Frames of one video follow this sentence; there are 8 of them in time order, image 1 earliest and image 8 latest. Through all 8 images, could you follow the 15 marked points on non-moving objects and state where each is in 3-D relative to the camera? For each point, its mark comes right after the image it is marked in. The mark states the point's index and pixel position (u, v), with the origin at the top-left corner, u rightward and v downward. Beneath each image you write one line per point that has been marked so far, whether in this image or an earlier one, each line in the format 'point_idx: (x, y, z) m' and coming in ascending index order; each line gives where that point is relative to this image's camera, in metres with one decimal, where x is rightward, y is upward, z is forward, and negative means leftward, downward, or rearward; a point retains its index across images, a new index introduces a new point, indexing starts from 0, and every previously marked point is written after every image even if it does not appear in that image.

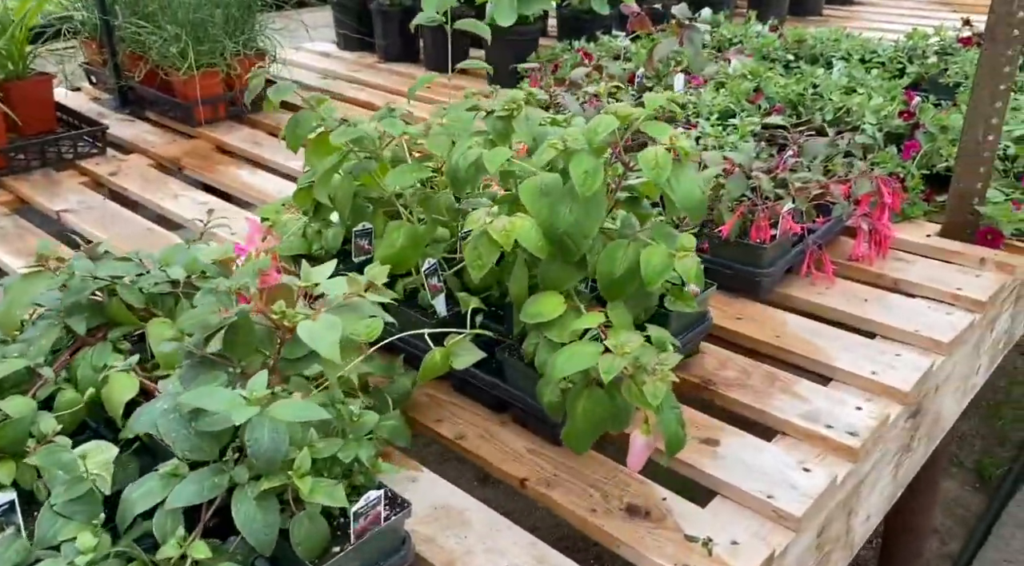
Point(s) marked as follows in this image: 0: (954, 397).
0: (+1.0, -0.2, +2.0) m
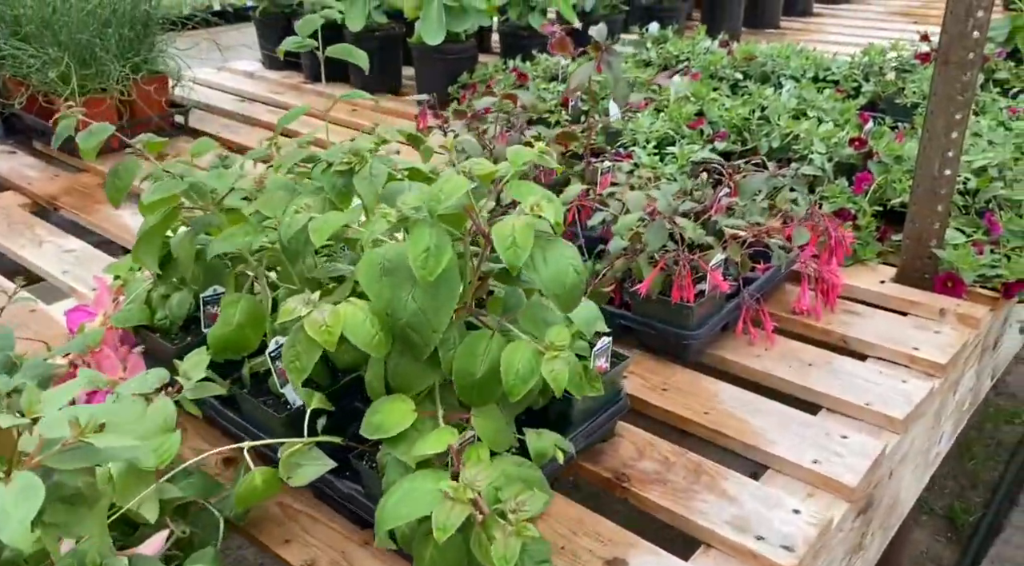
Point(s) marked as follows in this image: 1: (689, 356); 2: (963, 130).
0: (+0.8, -0.4, +1.7) m
1: (+0.4, -0.1, +1.8) m
2: (+1.0, +0.3, +2.0) m
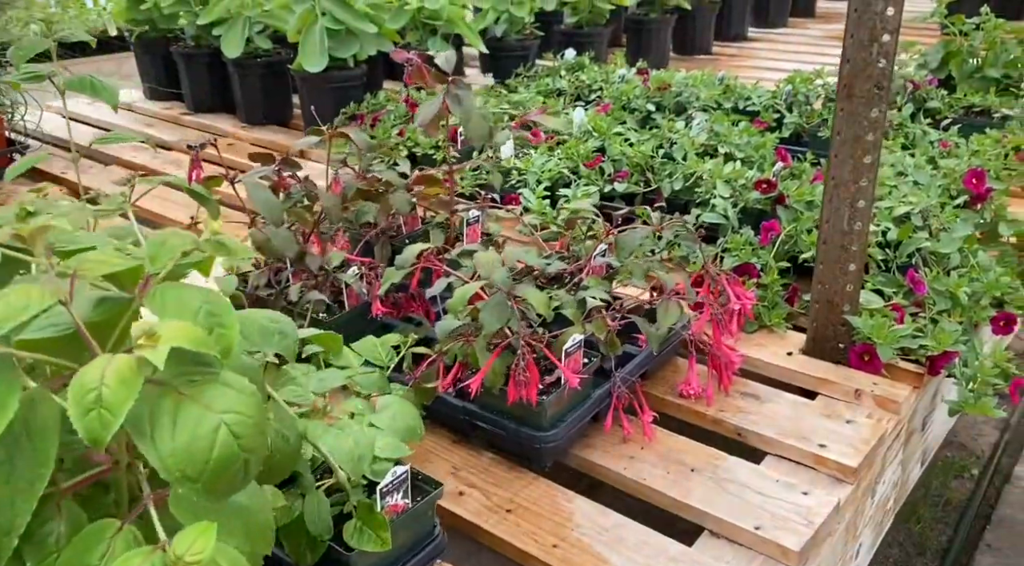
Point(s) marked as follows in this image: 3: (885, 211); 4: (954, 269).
0: (+0.5, -0.5, +1.4) m
1: (+0.1, -0.3, +1.5) m
2: (+0.7, +0.2, +1.7) m
3: (+0.8, +0.2, +2.0) m
4: (+0.9, 0.0, +1.9) m
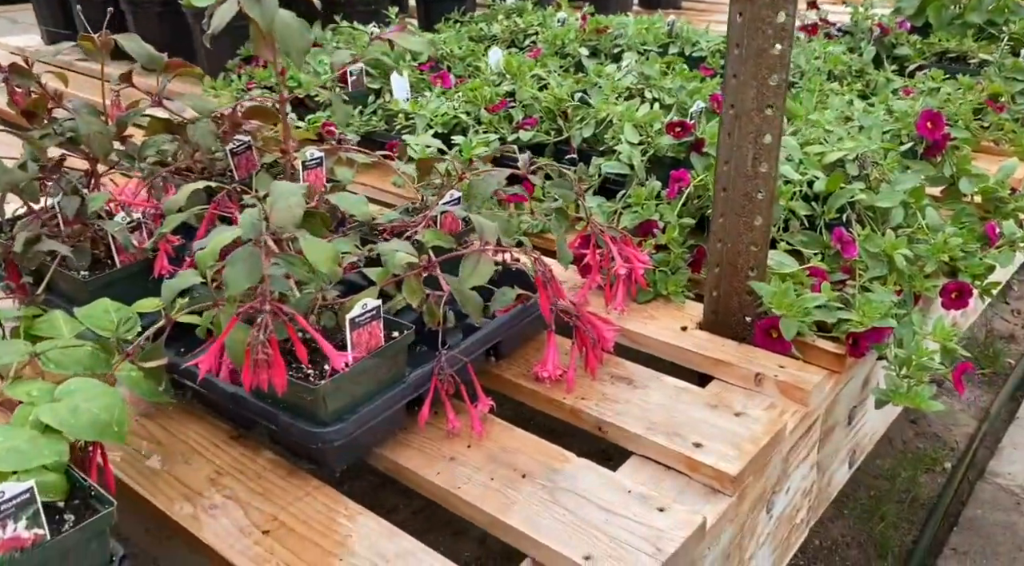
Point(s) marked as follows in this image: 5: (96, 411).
0: (+0.2, -0.4, +1.0) m
1: (-0.2, -0.2, +1.1) m
2: (+0.4, +0.3, +1.3) m
3: (+0.5, +0.2, +1.6) m
4: (+0.7, +0.1, +1.6) m
5: (-0.4, -0.1, +0.9) m
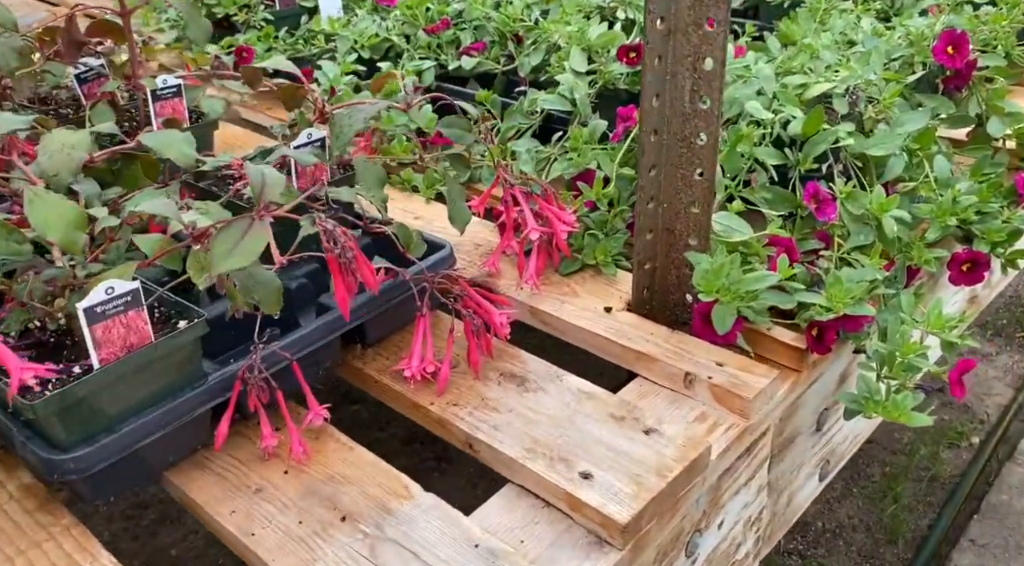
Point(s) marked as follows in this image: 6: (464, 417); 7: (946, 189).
0: (0.0, -0.4, +0.8) m
1: (-0.4, -0.2, +0.9) m
2: (+0.2, +0.3, +1.0) m
3: (+0.4, +0.3, +1.3) m
4: (+0.5, +0.1, +1.2) m
5: (-0.6, -0.1, +0.6) m
6: (-0.1, -0.1, +1.0) m
7: (+0.6, +0.1, +1.2) m
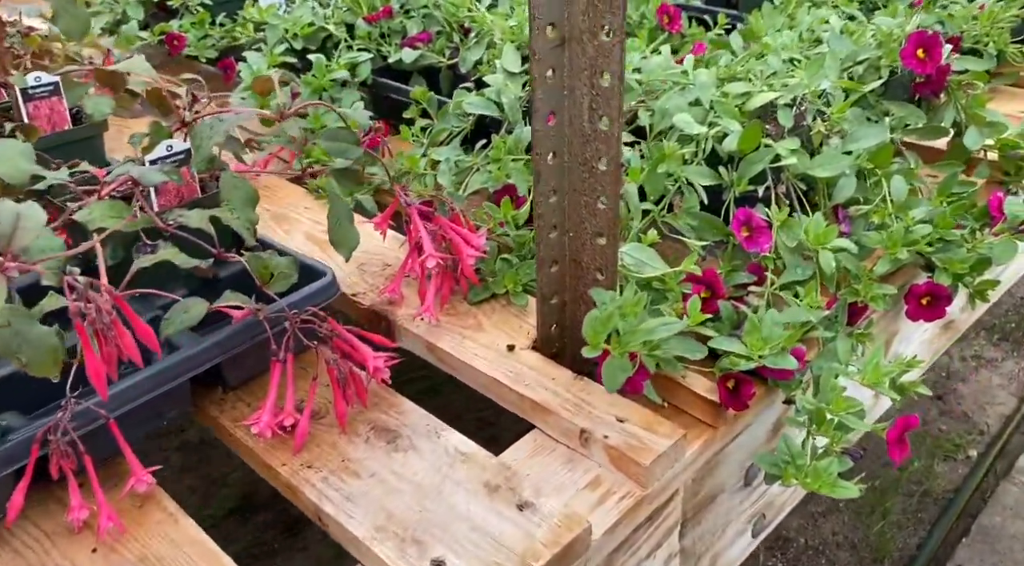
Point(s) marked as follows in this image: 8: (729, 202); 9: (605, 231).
0: (-0.1, -0.5, +0.6) m
1: (-0.5, -0.2, +0.7) m
2: (+0.1, +0.2, +0.8) m
3: (+0.3, +0.2, +1.1) m
4: (+0.4, +0.1, +1.1) m
5: (-0.7, -0.2, +0.5) m
6: (-0.2, -0.2, +0.8) m
7: (+0.5, +0.1, +1.1) m
8: (+0.3, +0.1, +1.1) m
9: (+0.1, +0.1, +0.9) m
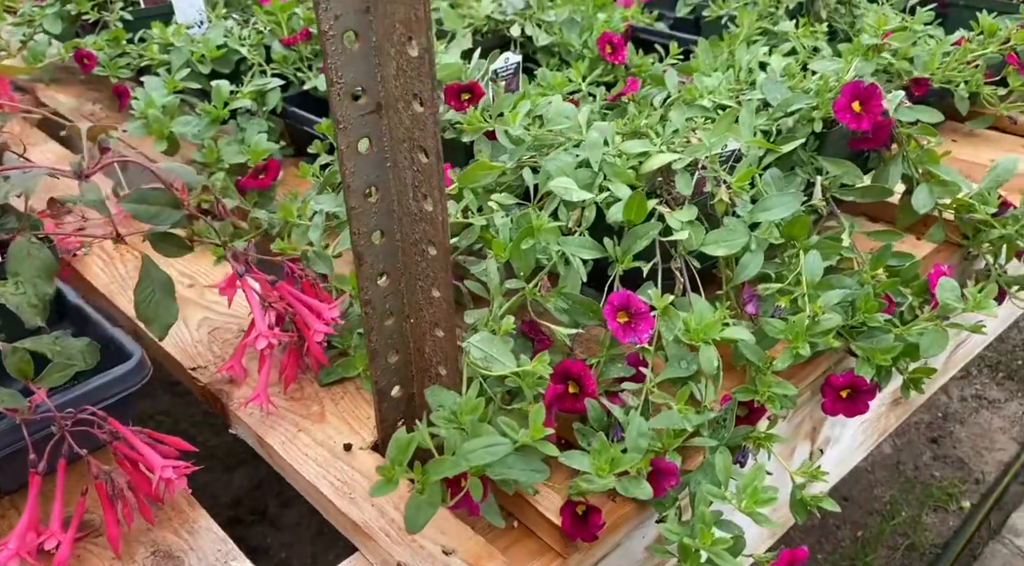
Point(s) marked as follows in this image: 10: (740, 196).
0: (-0.3, -0.6, +0.5) m
1: (-0.7, -0.3, +0.6) m
2: (-0.1, +0.1, +0.7) m
3: (+0.1, +0.1, +1.0) m
4: (+0.2, 0.0, +0.9) m
5: (-0.9, -0.2, +0.4) m
6: (-0.4, -0.3, +0.7) m
7: (+0.3, 0.0, +1.0) m
8: (+0.1, 0.0, +0.9) m
9: (-0.1, 0.0, +0.8) m
10: (+0.2, +0.1, +1.0) m
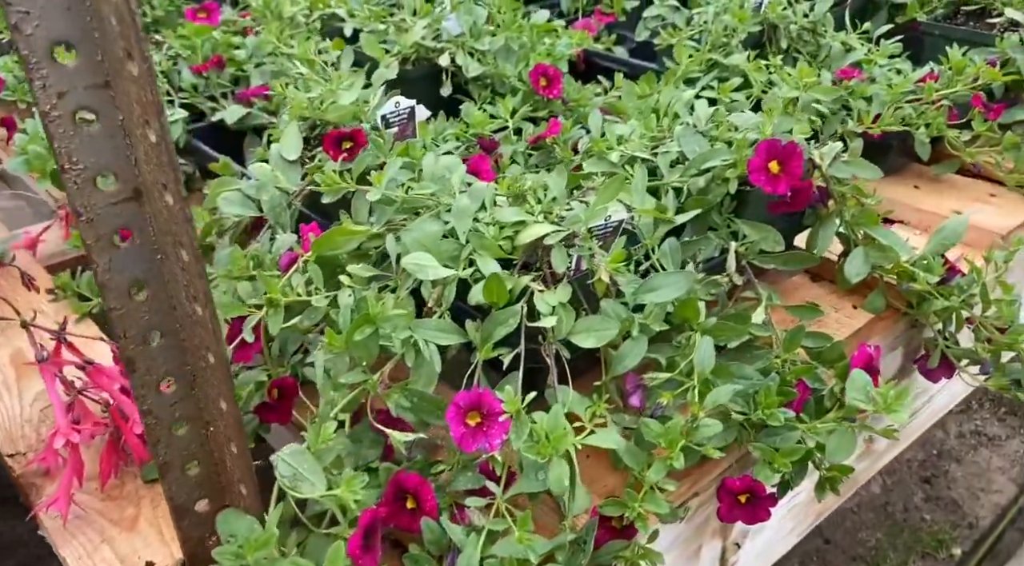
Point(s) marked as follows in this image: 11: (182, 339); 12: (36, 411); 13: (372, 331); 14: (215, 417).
0: (-0.5, -0.6, +0.4) m
1: (-0.8, -0.4, +0.5) m
2: (-0.2, +0.1, +0.6) m
3: (0.0, +0.1, +0.9) m
4: (+0.1, -0.1, +0.8) m
5: (-1.1, -0.3, +0.3) m
6: (-0.5, -0.3, +0.6) m
7: (+0.2, -0.1, +0.8) m
8: (0.0, -0.1, +0.8) m
9: (-0.2, -0.1, +0.7) m
10: (+0.1, 0.0, +0.9) m
11: (-0.2, 0.0, +0.7) m
12: (-0.5, -0.1, +1.0) m
13: (-0.1, 0.0, +0.8) m
14: (-0.2, -0.1, +0.7) m
